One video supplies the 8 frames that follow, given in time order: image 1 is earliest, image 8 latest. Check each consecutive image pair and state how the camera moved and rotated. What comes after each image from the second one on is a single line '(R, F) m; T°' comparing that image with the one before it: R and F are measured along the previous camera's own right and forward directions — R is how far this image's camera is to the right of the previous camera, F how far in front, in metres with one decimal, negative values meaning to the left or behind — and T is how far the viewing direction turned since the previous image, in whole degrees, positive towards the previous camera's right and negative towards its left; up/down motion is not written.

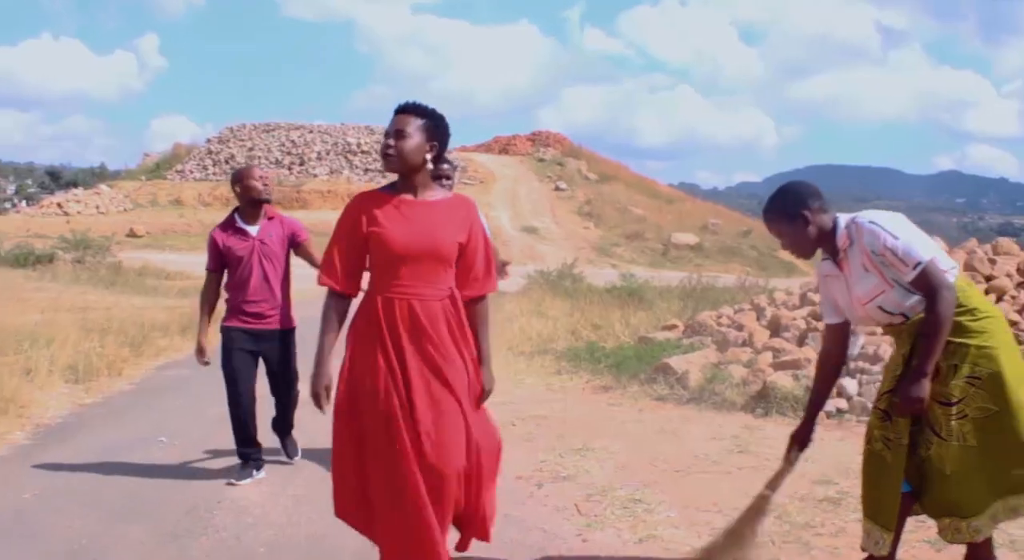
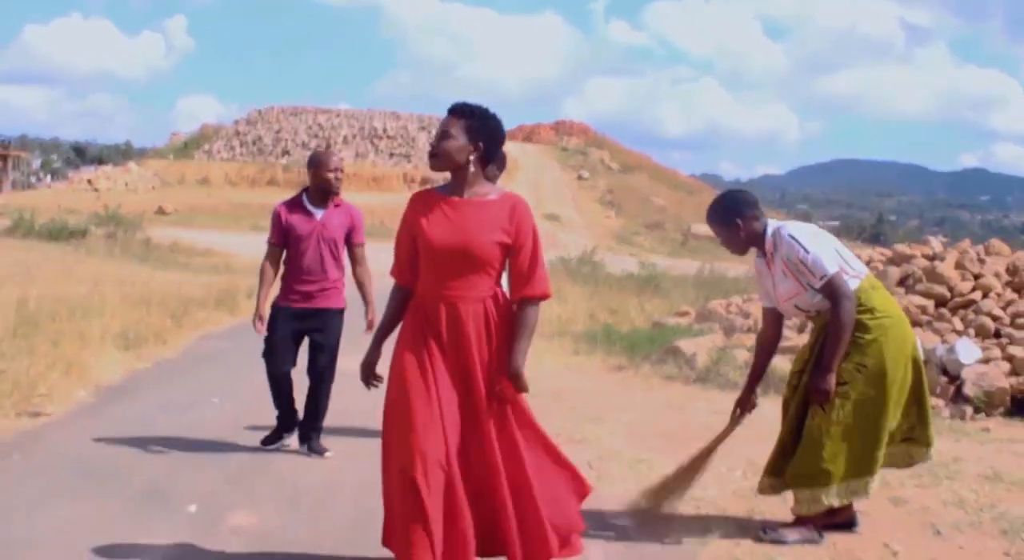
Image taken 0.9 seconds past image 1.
(0.0, -0.8) m; -1°
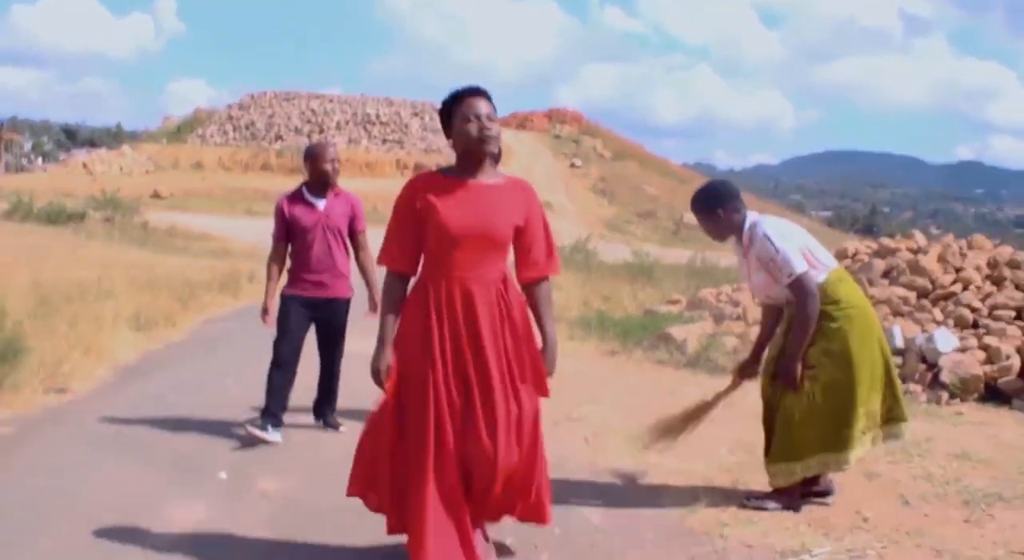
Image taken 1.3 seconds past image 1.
(-0.1, -0.4) m; 0°
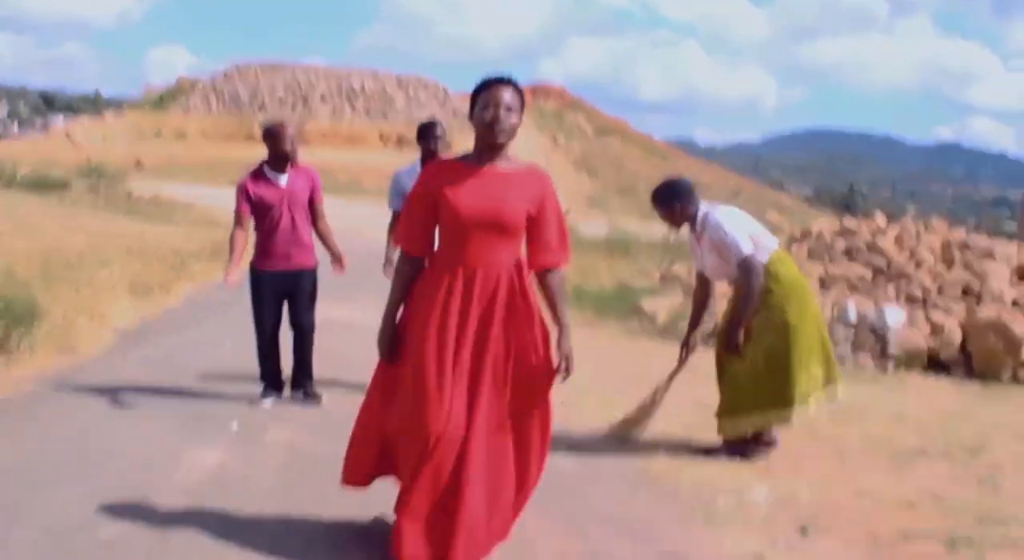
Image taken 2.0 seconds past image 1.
(0.0, -0.7) m; +1°
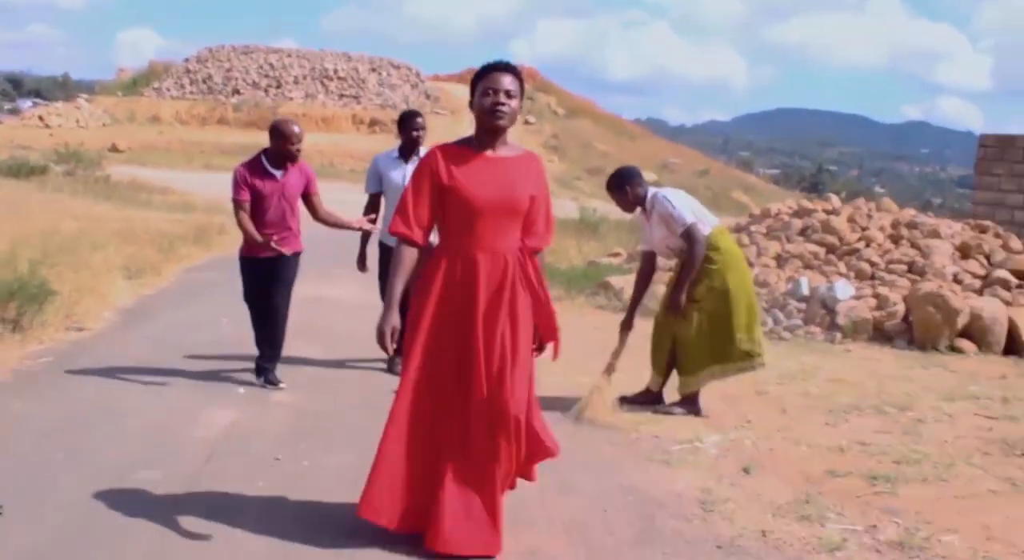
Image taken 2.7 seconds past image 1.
(0.0, -0.8) m; +1°
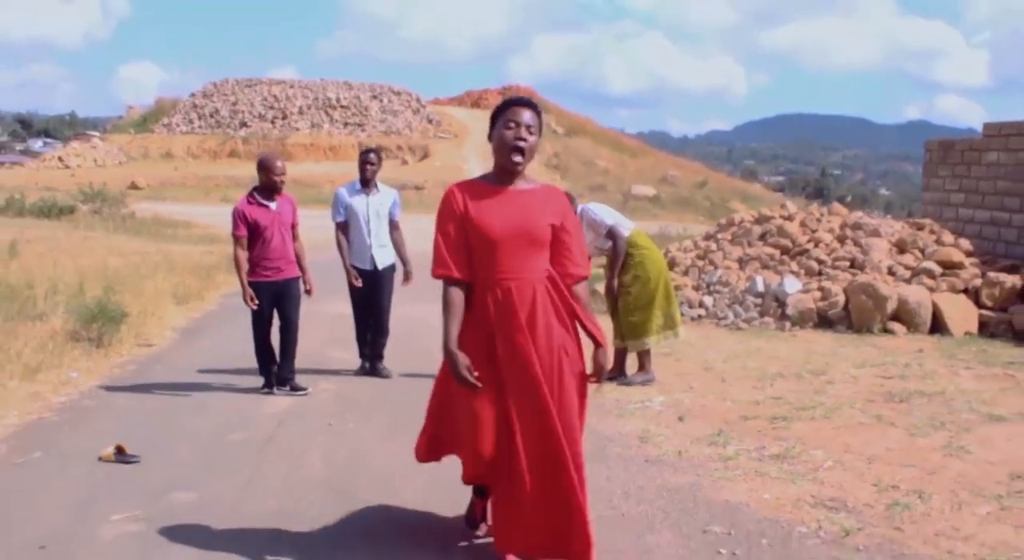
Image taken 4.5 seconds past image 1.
(+0.1, -1.8) m; 0°
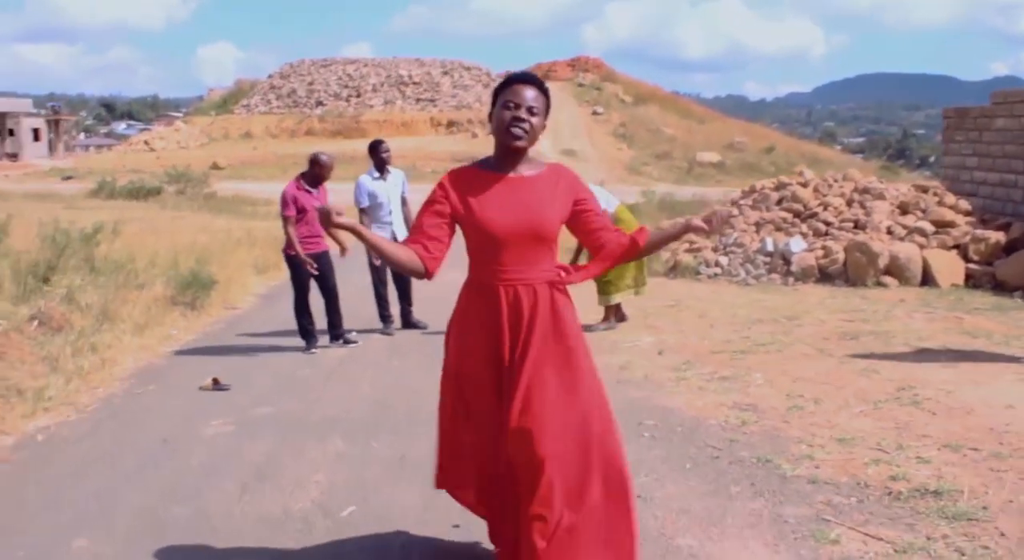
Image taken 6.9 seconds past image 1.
(+0.5, -1.7) m; -4°
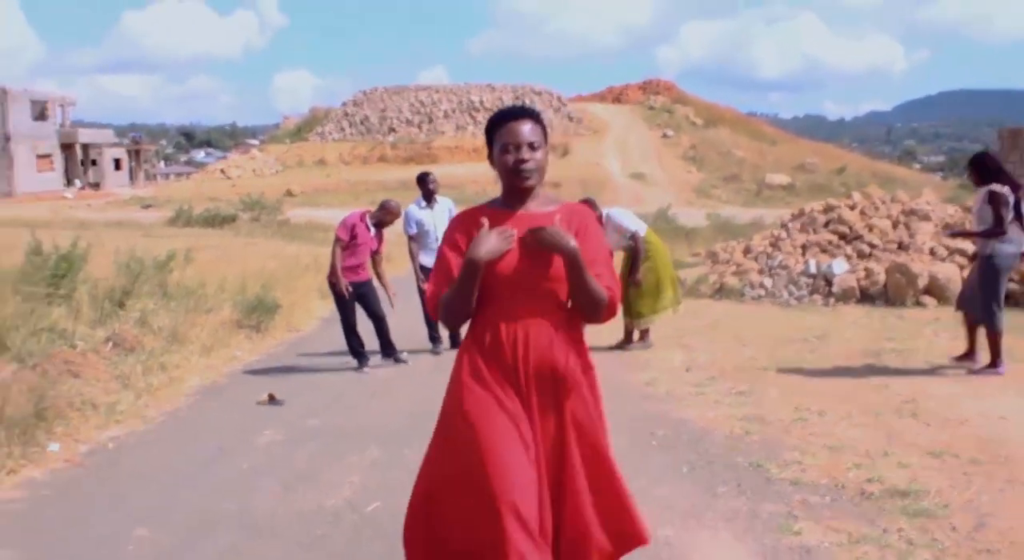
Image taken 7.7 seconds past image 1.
(+0.3, -0.6) m; -4°
